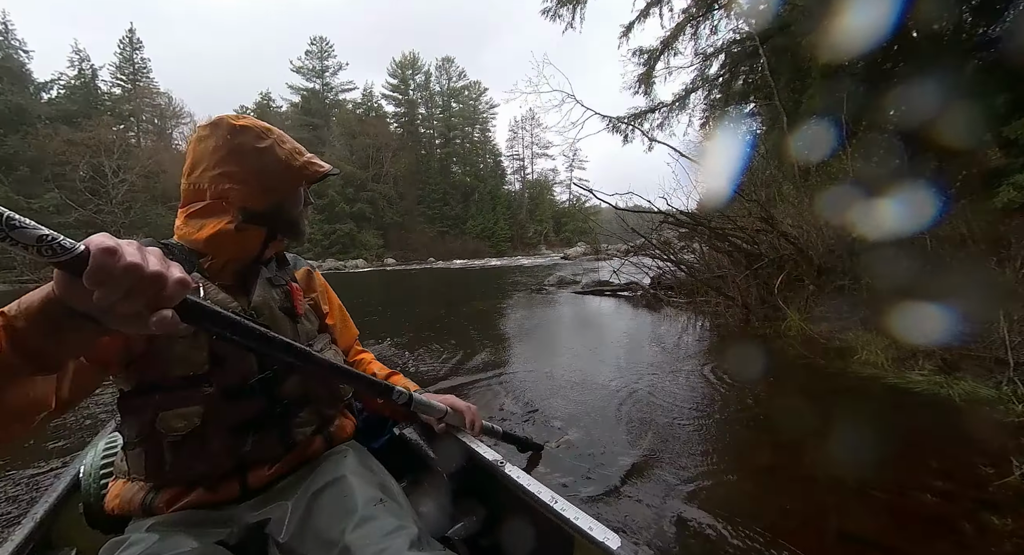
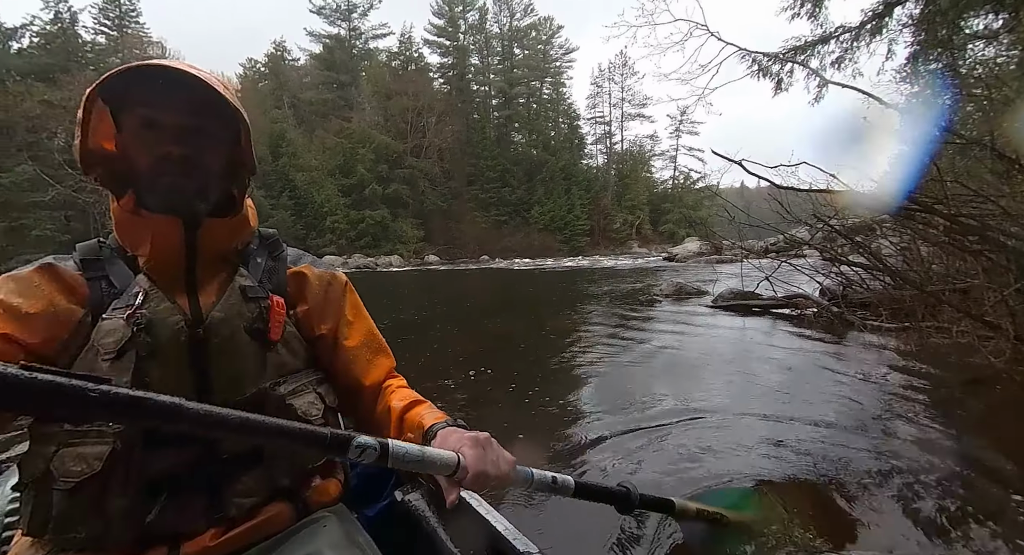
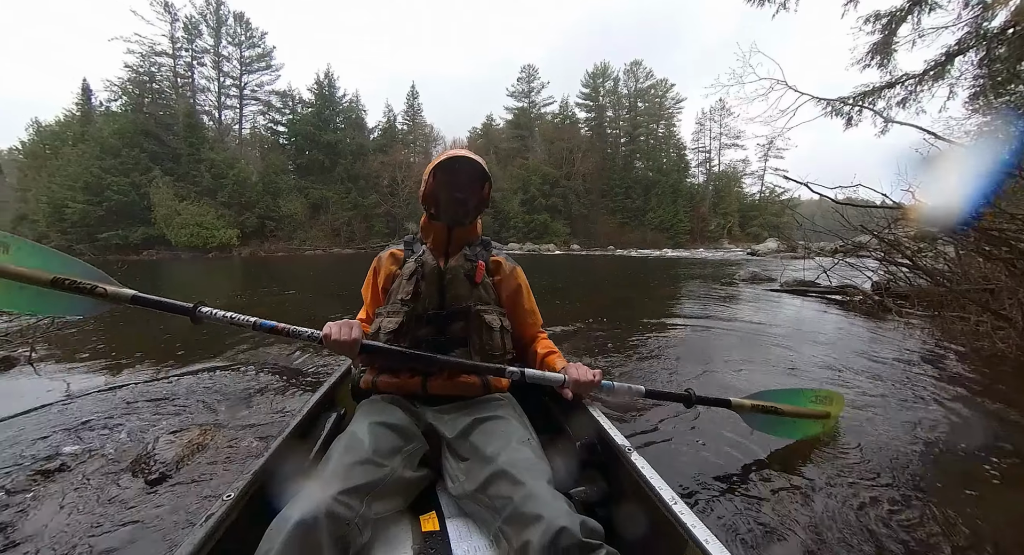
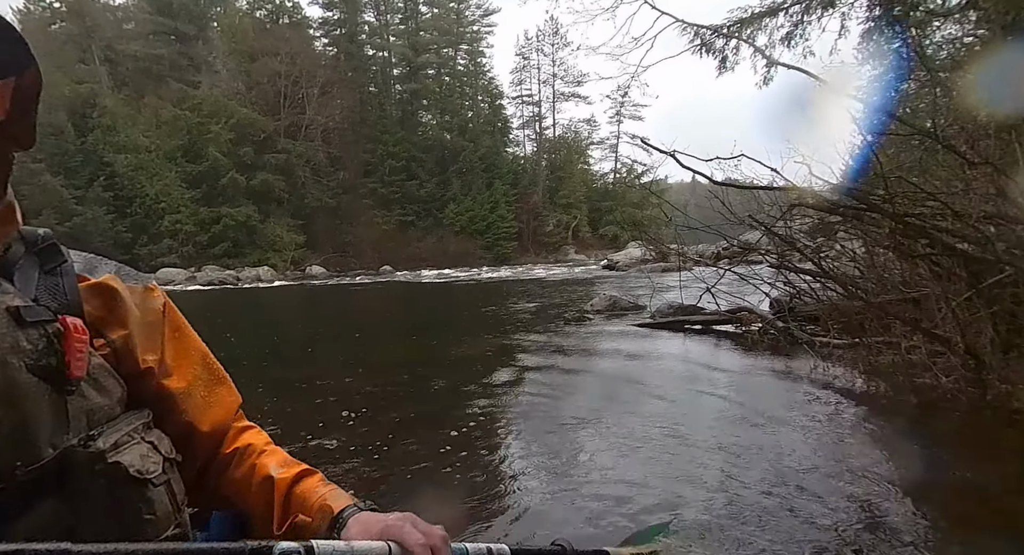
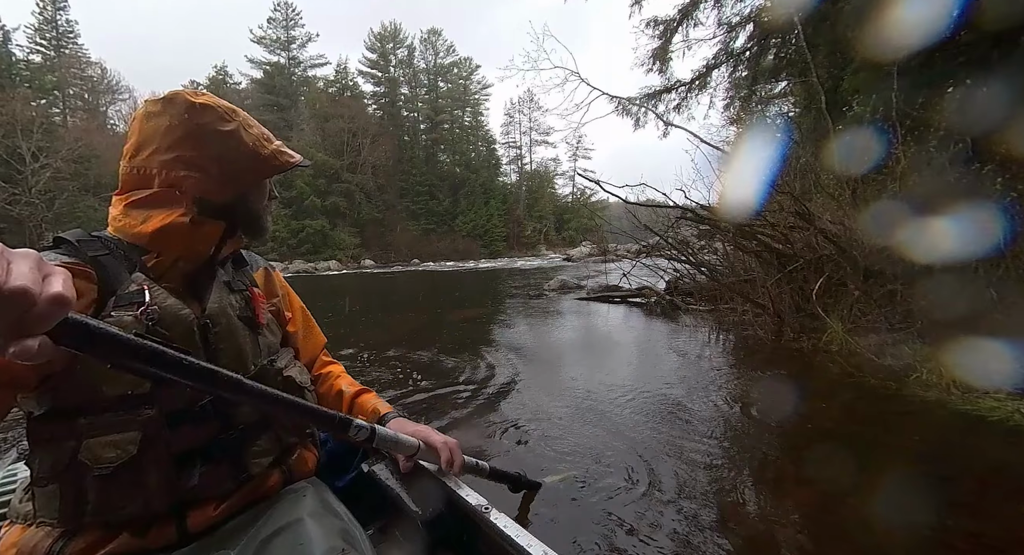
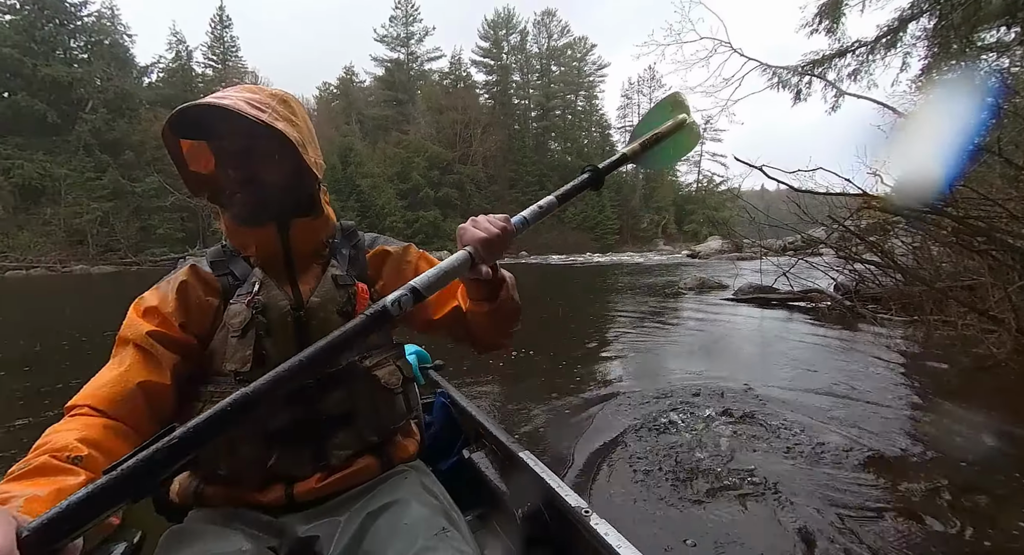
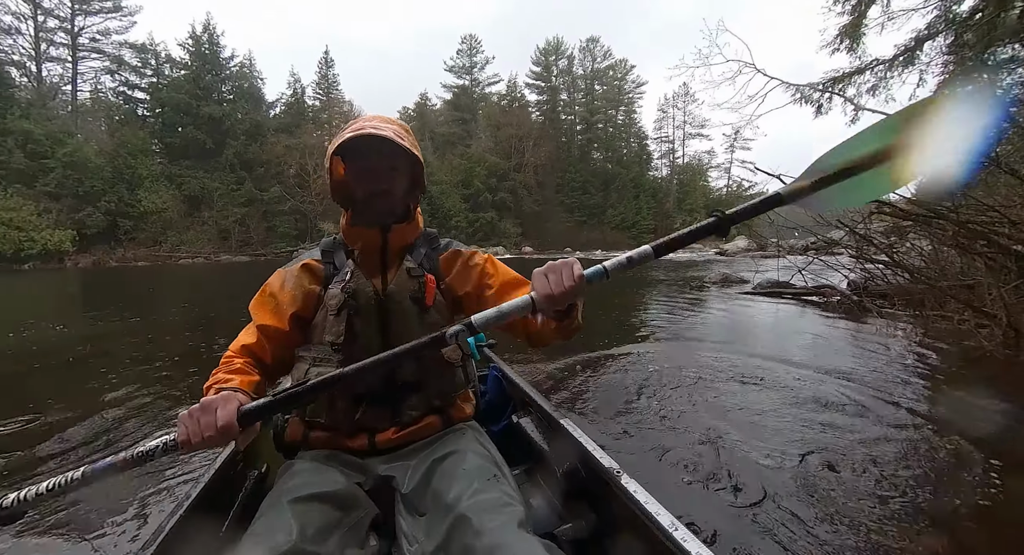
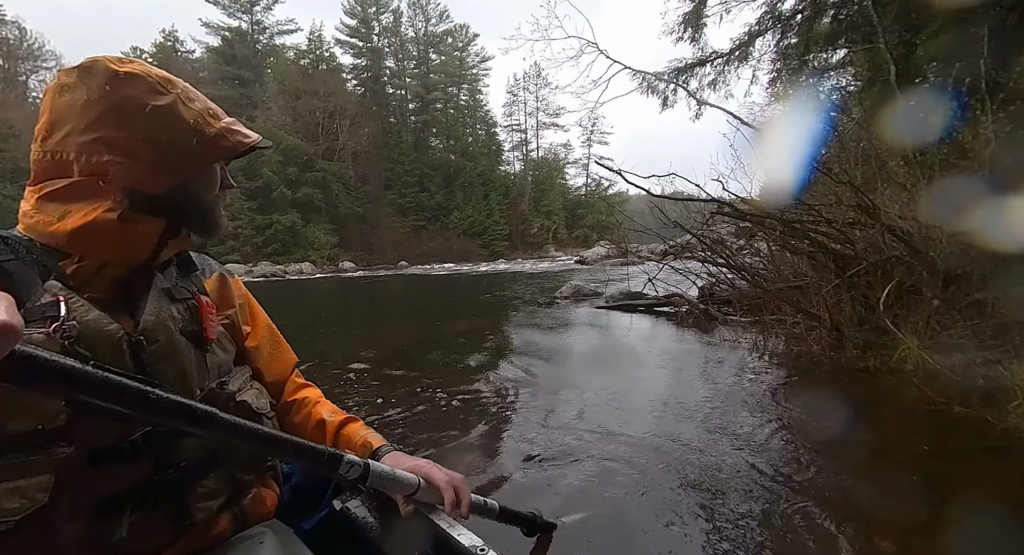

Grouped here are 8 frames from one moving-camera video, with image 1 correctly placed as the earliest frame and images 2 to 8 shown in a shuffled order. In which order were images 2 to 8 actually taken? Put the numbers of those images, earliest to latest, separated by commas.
5, 8, 4, 2, 6, 7, 3
